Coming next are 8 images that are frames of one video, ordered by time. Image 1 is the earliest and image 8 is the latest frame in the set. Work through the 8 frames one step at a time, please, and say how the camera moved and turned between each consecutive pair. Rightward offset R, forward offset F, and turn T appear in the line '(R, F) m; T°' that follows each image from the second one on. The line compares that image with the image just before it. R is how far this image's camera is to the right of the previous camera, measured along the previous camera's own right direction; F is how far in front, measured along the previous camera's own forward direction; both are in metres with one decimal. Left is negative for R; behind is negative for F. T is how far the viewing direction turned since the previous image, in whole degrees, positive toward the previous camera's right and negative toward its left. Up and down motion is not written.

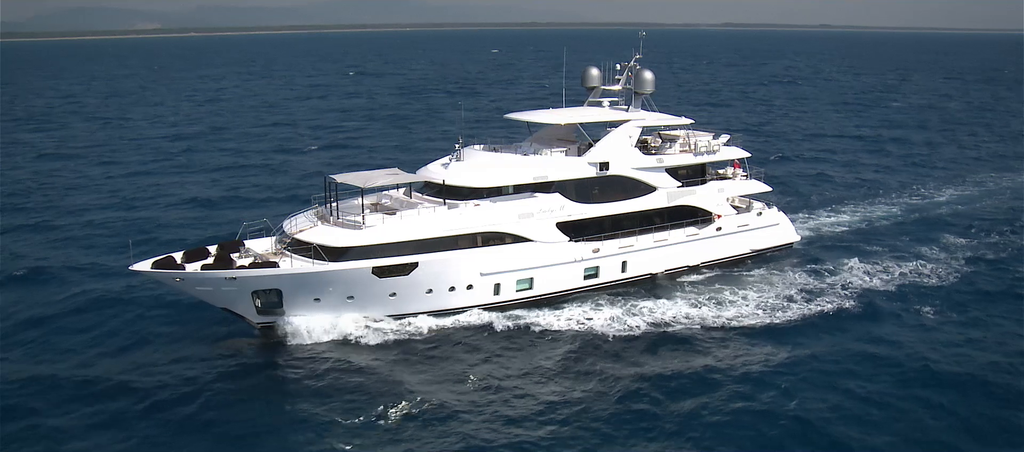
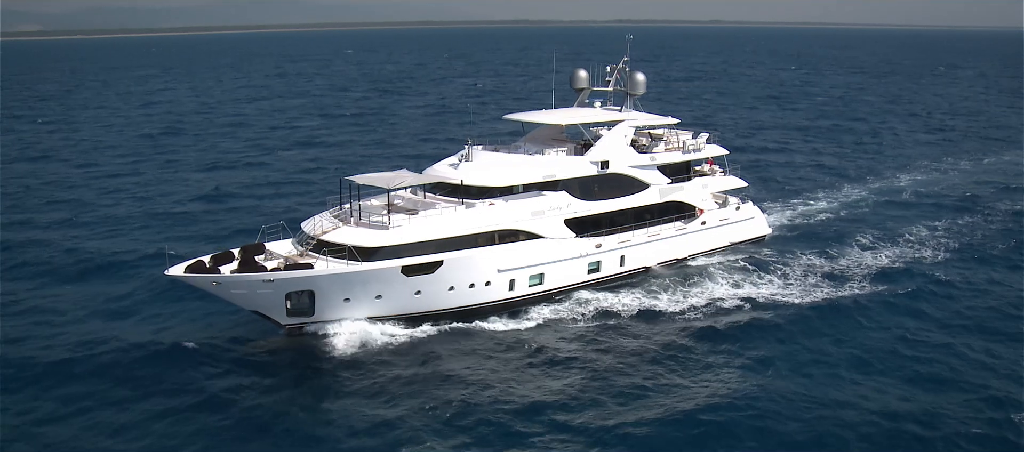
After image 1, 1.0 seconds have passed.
(-2.5, -2.2) m; +5°
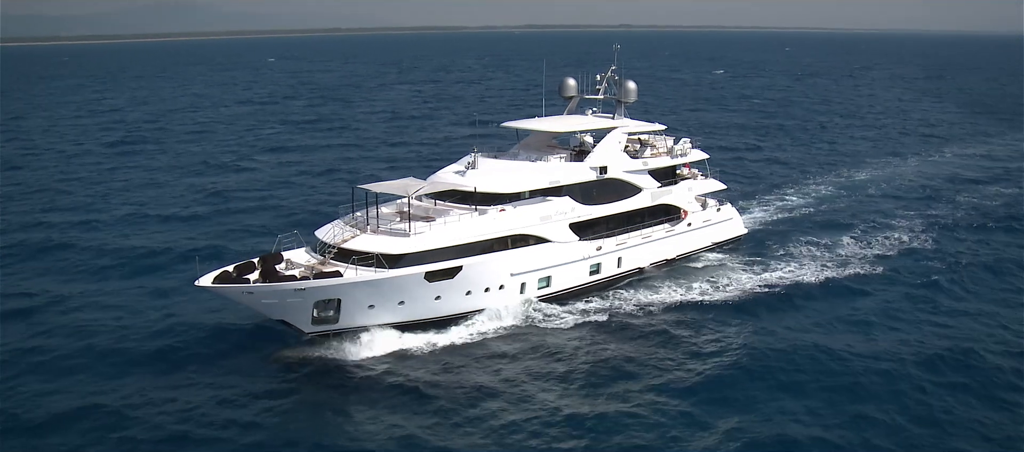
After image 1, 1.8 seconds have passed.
(-2.5, -2.2) m; +4°
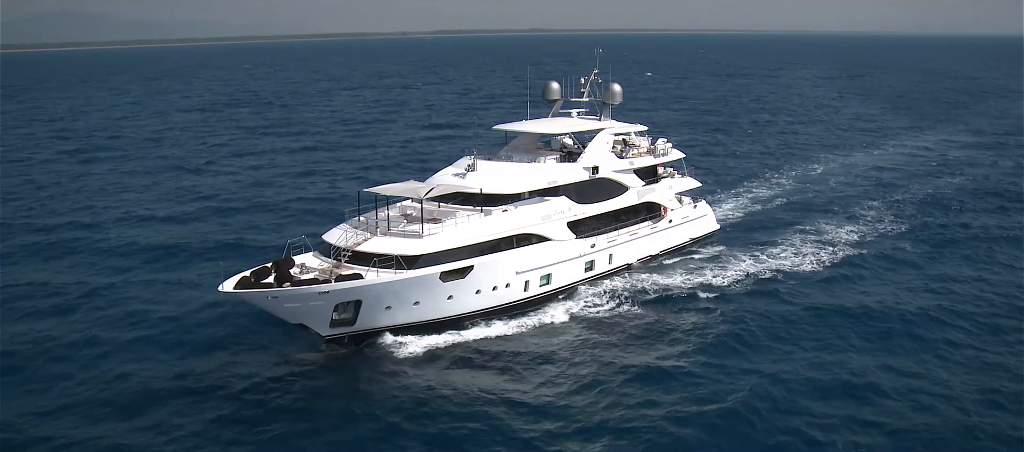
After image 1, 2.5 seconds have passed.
(-2.4, -2.3) m; +4°
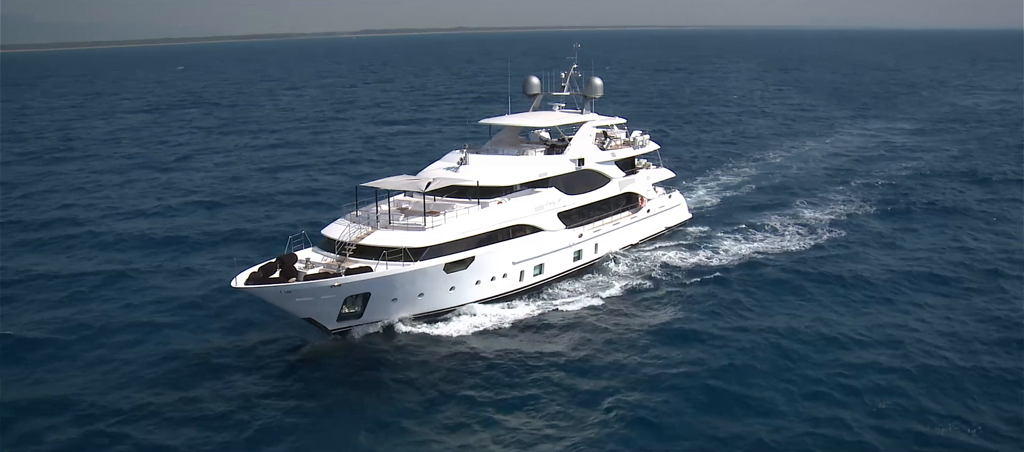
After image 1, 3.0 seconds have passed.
(-2.1, -2.0) m; +4°
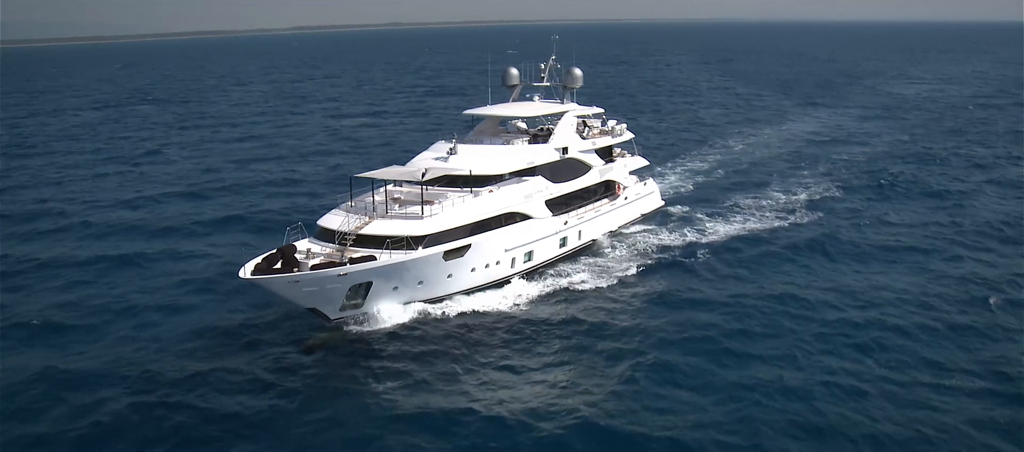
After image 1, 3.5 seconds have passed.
(-1.8, -2.0) m; +3°
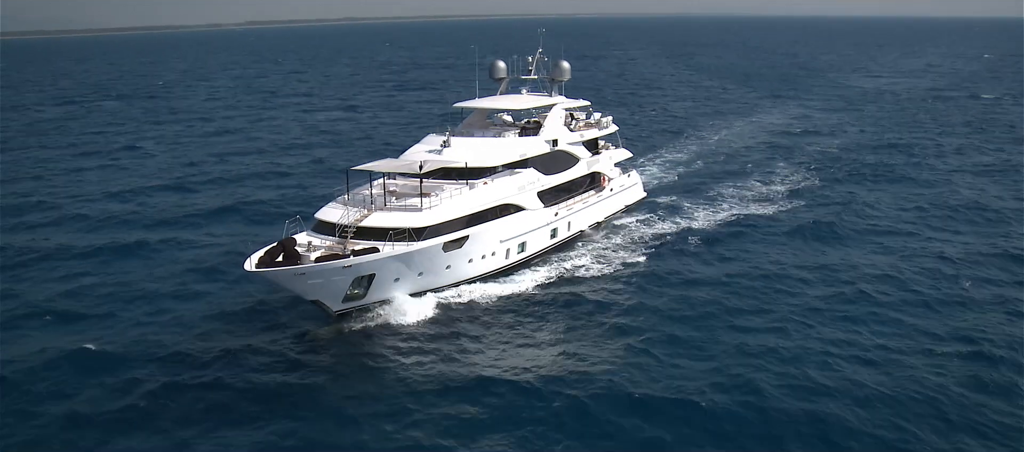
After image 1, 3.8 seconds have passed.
(-1.3, -1.5) m; +2°
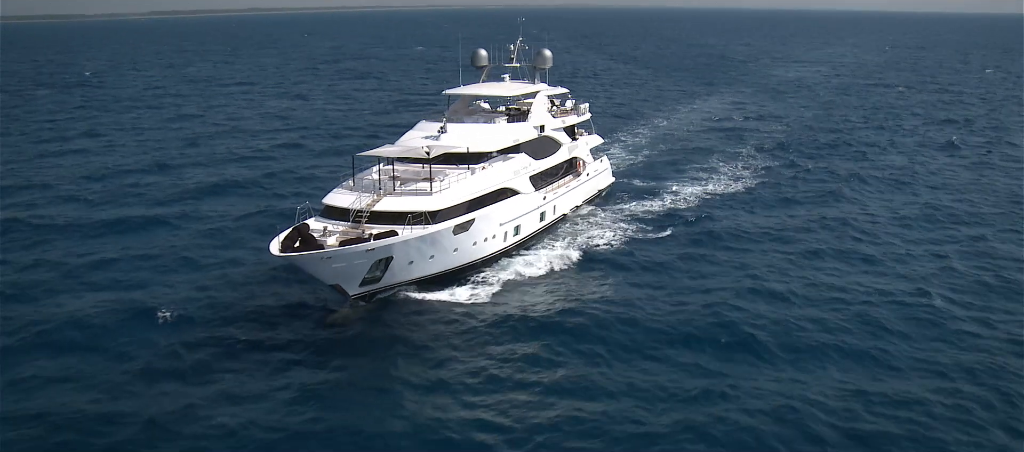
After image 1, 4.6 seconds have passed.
(-3.3, -4.1) m; +5°
